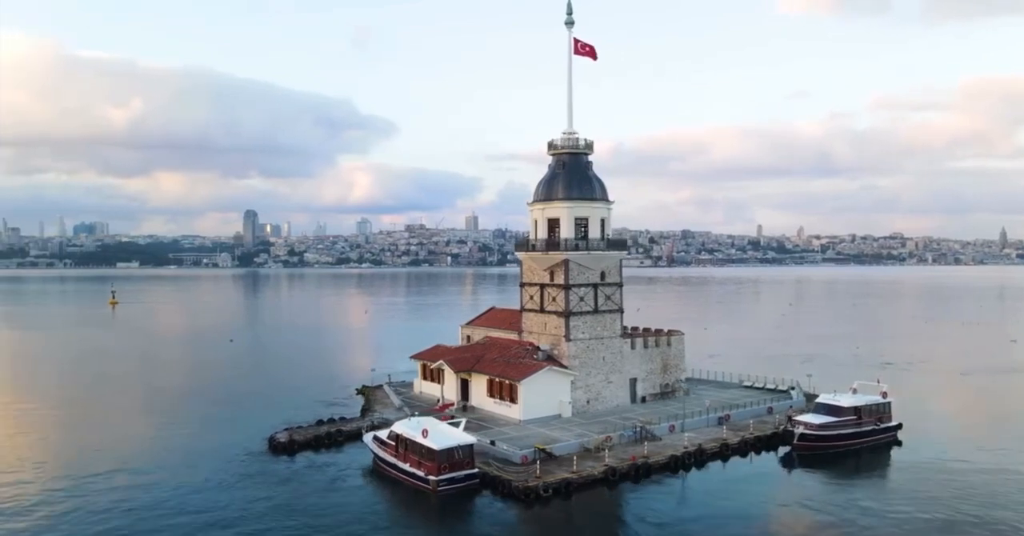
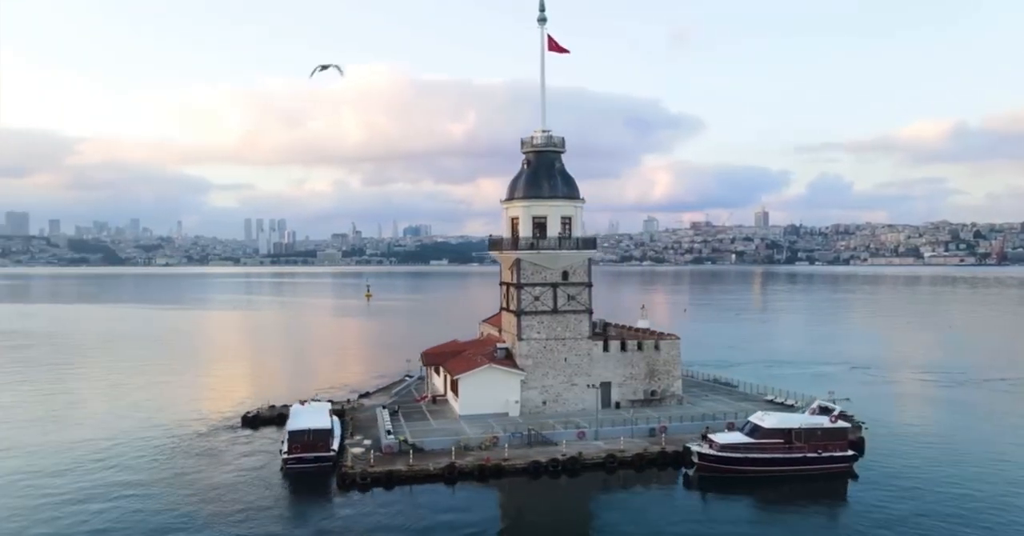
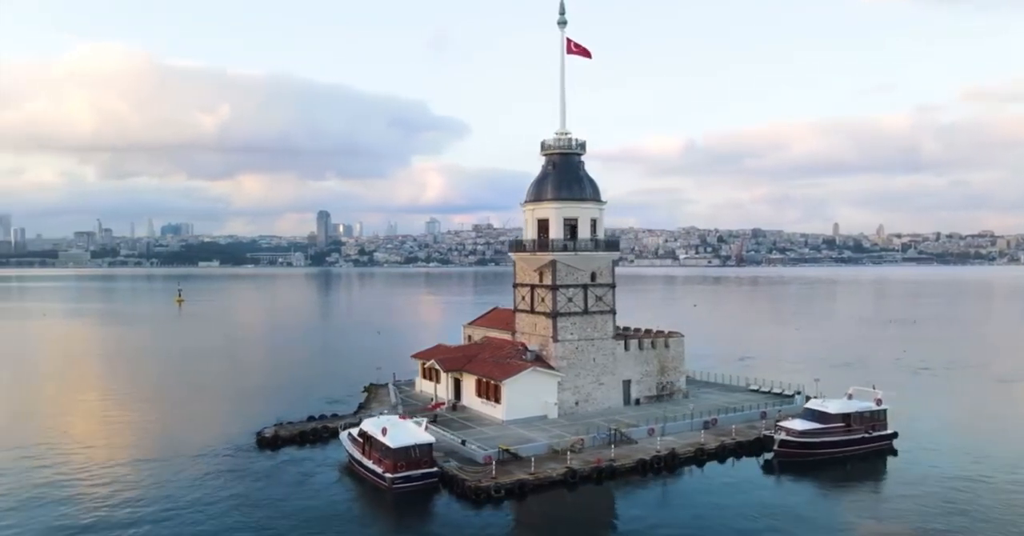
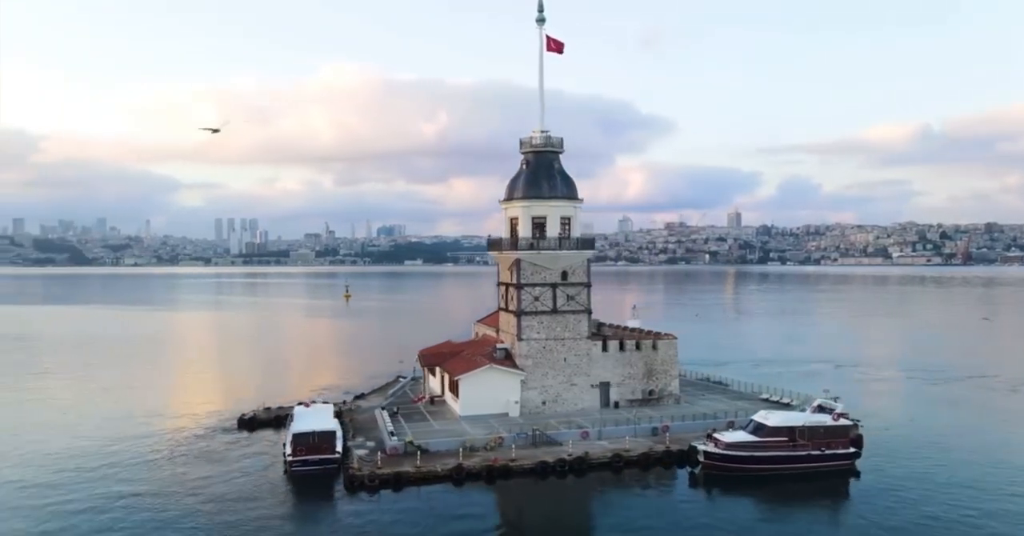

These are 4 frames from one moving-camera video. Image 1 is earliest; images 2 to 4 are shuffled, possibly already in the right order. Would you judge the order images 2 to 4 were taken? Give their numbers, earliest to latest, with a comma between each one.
3, 4, 2
